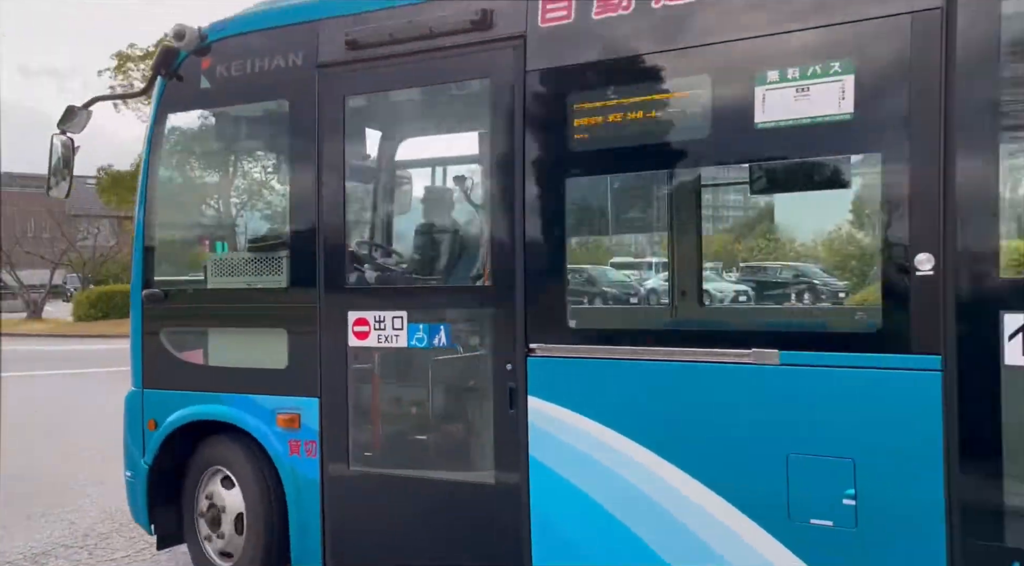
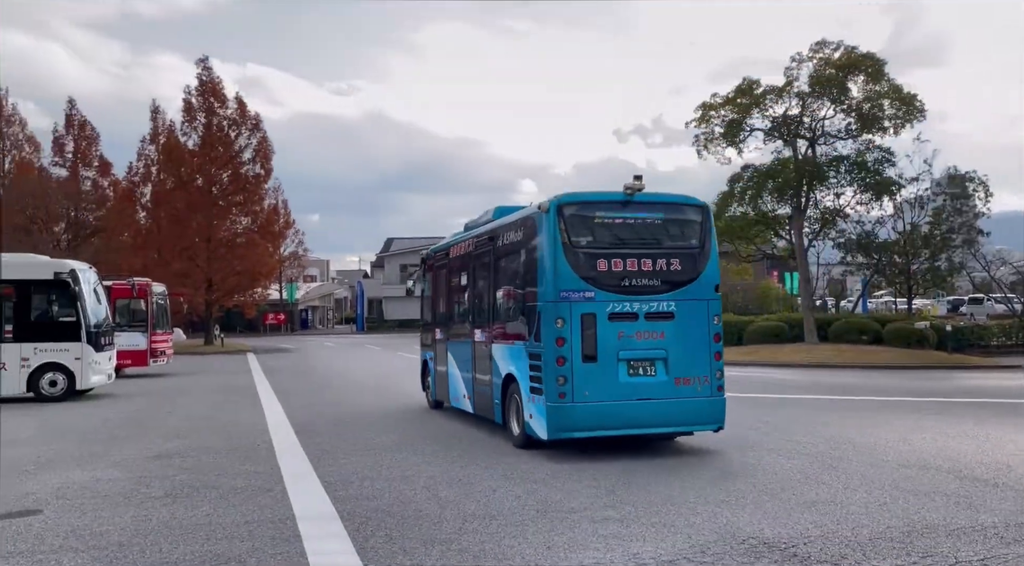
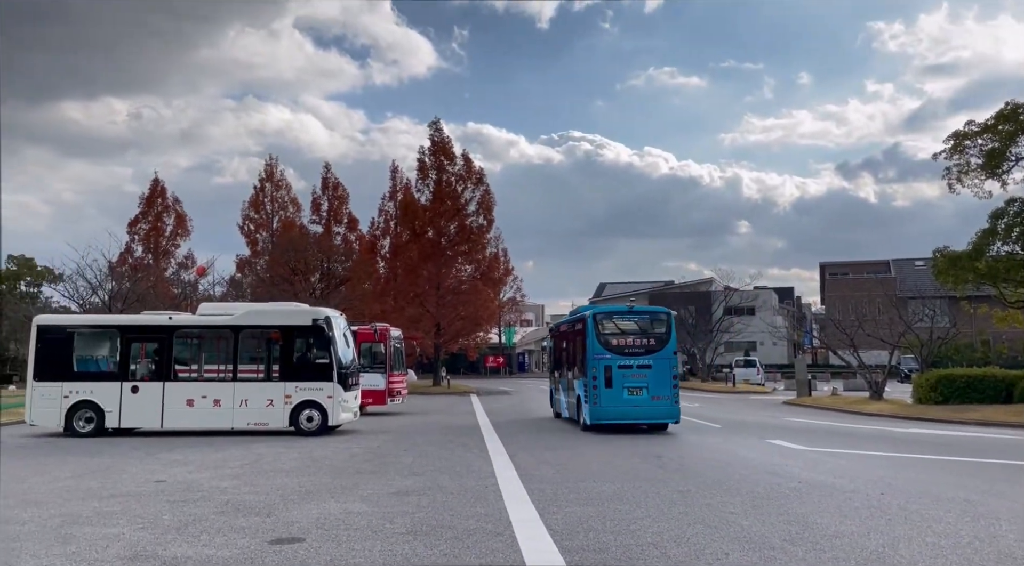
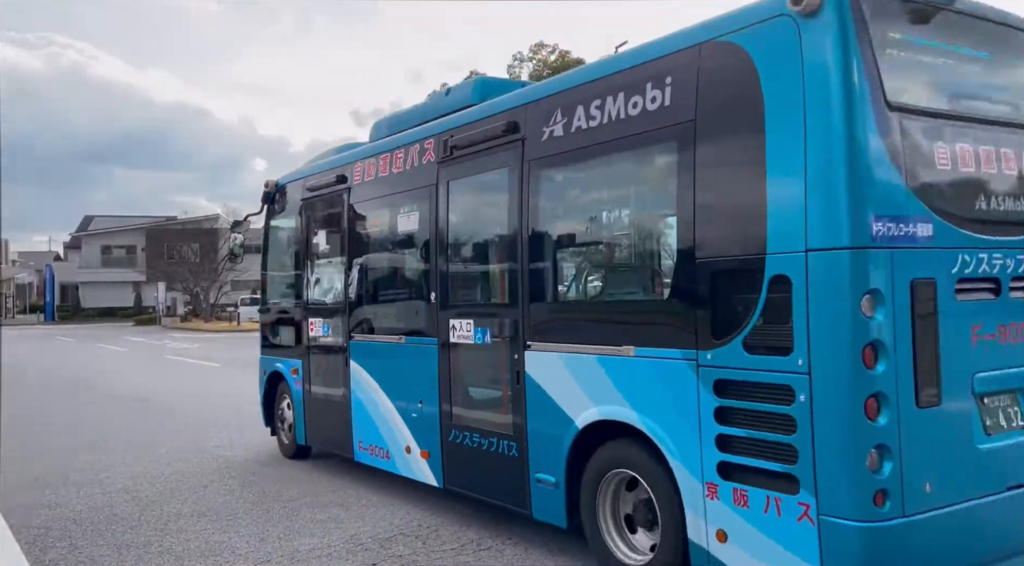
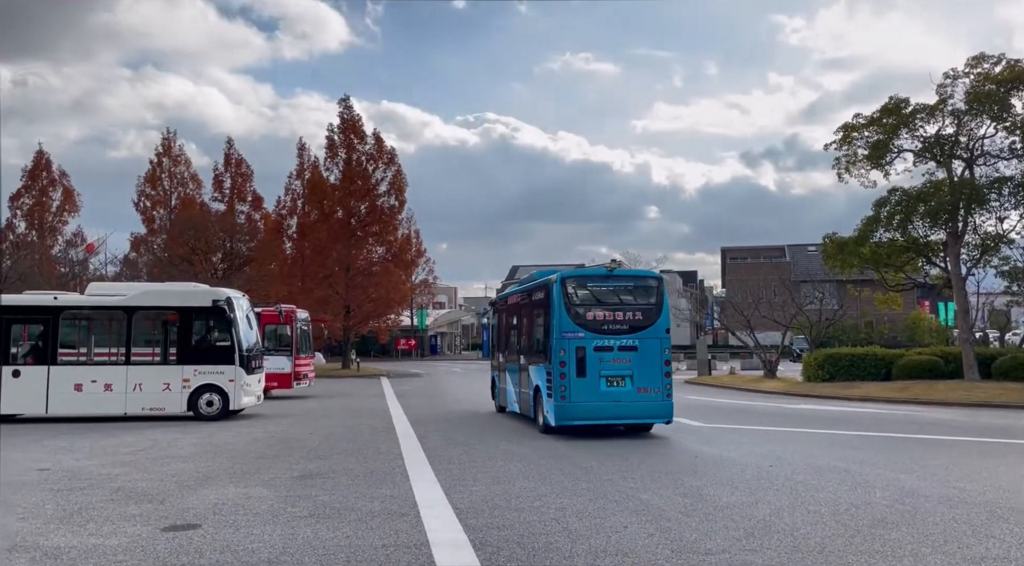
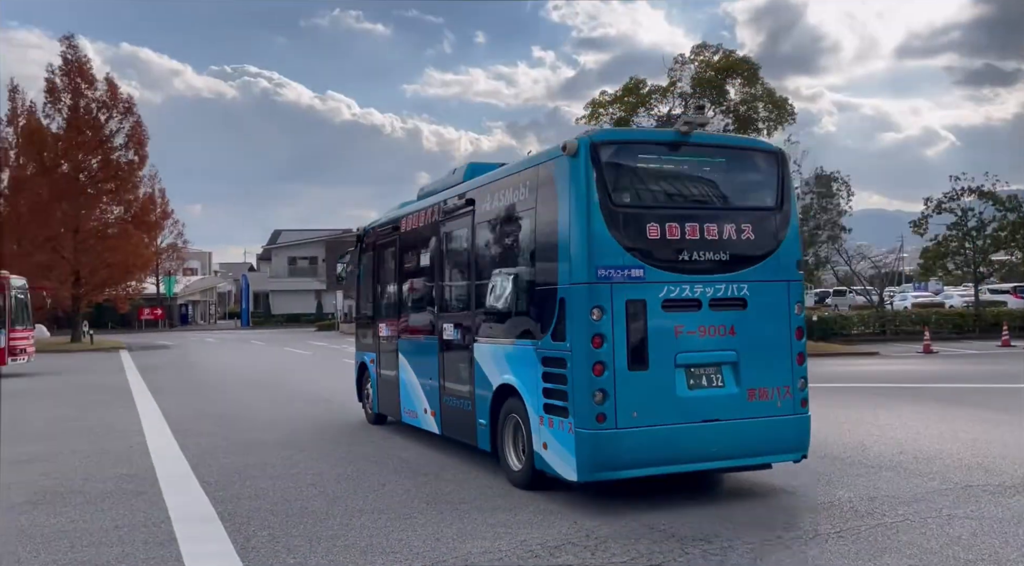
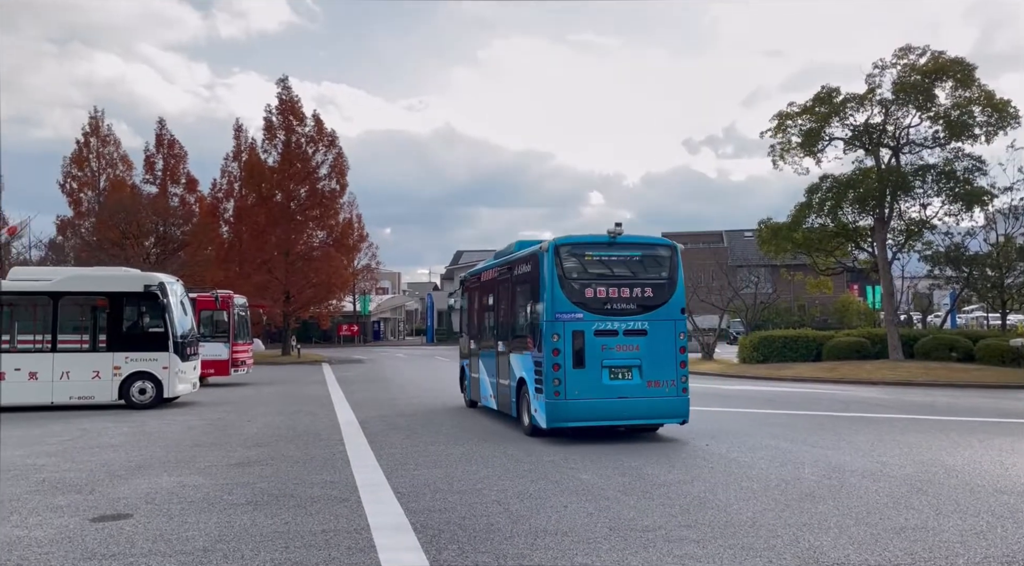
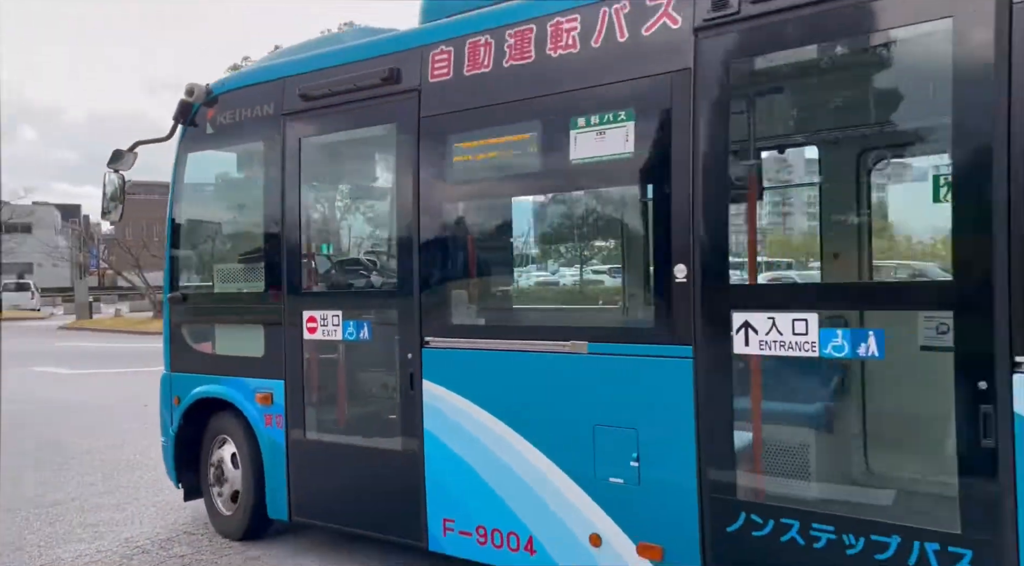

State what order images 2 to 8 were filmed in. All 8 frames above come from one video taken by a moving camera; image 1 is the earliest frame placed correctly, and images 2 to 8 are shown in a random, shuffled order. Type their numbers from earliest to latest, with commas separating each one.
8, 4, 6, 2, 7, 5, 3
